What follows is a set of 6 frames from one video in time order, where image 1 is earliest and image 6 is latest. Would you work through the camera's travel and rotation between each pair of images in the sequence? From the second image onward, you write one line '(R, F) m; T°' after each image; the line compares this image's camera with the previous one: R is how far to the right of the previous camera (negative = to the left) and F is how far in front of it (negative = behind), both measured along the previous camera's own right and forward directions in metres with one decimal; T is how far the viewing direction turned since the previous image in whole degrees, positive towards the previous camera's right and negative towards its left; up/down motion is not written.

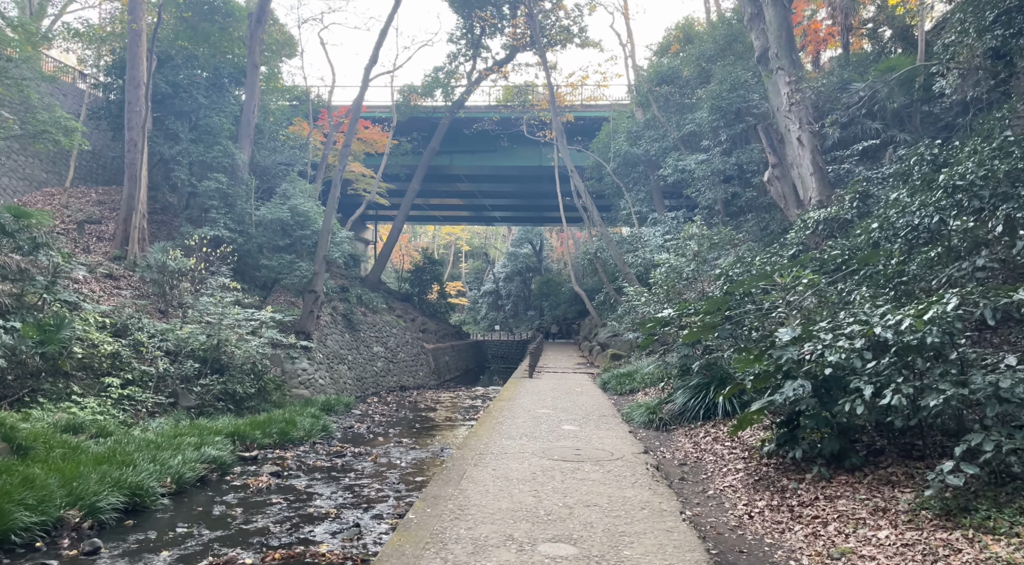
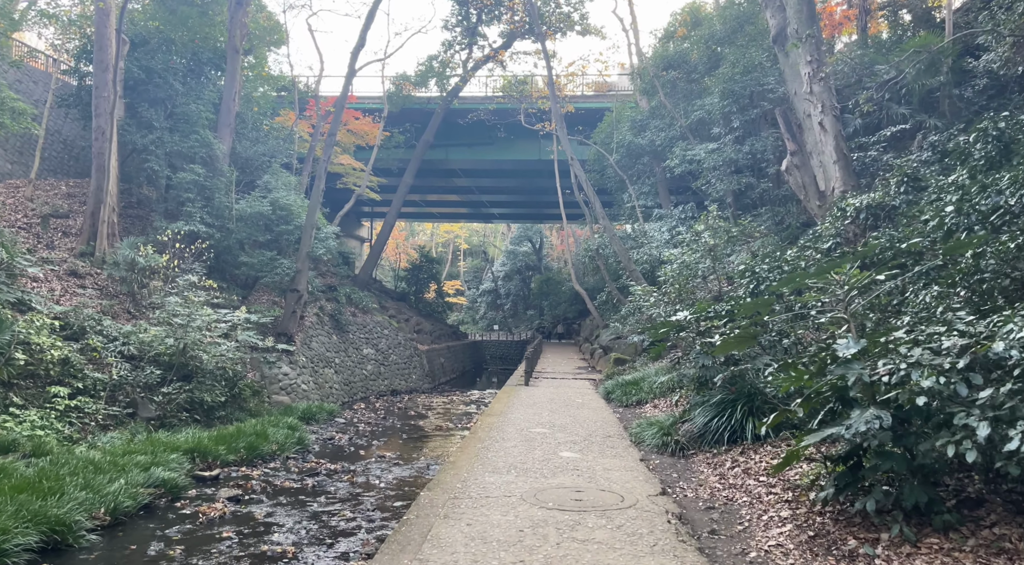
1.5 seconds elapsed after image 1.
(+0.1, +1.0) m; 0°
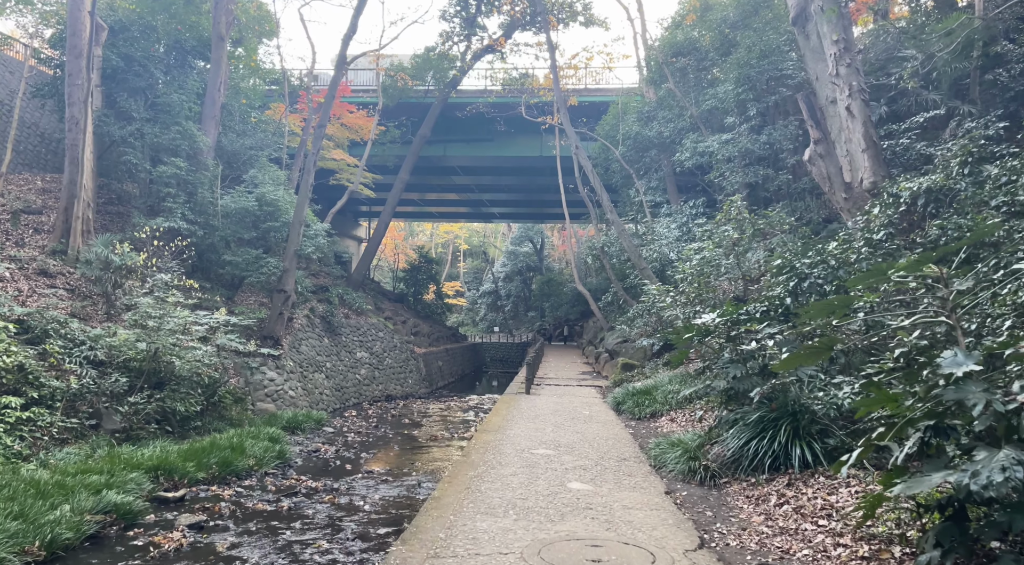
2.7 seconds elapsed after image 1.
(0.0, +0.9) m; 0°
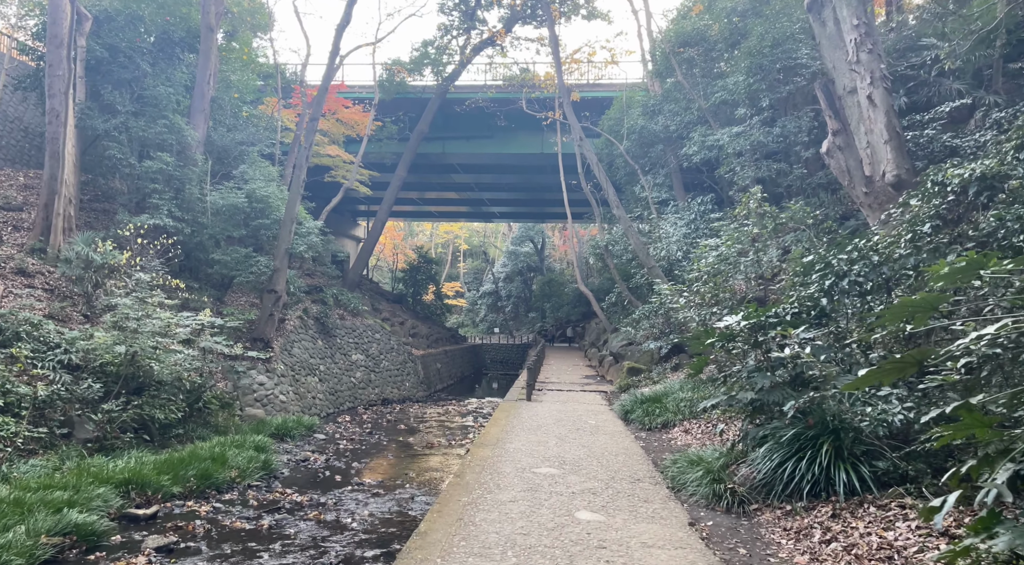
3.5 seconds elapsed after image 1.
(0.0, +0.6) m; 0°
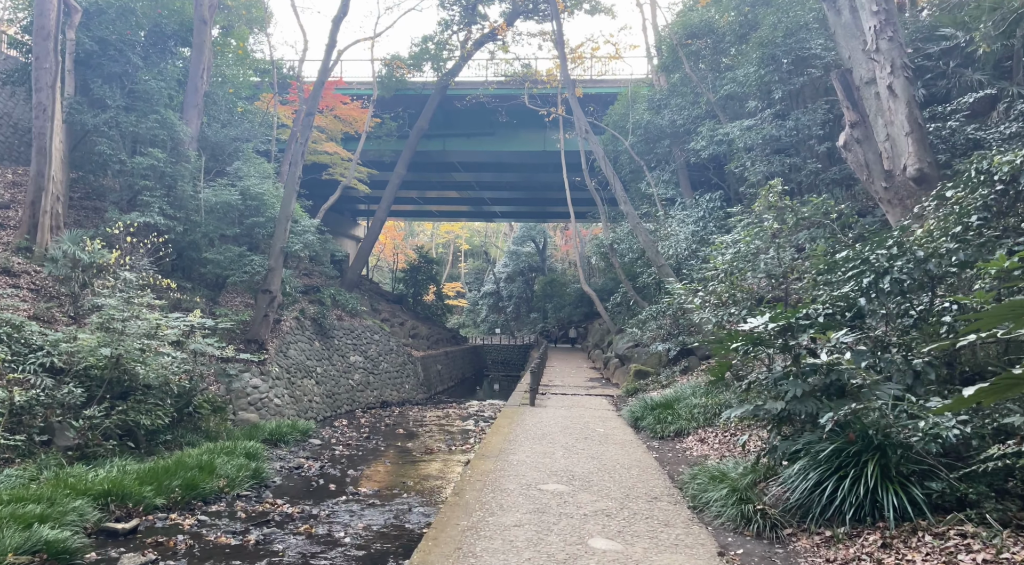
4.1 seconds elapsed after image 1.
(0.0, +0.4) m; 0°
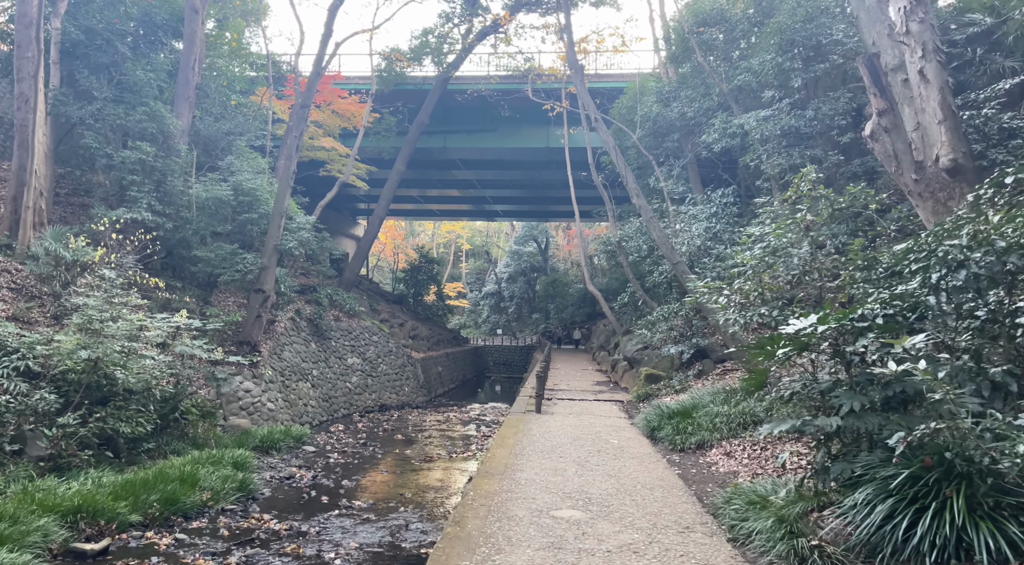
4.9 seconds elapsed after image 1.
(0.0, +0.6) m; 0°
